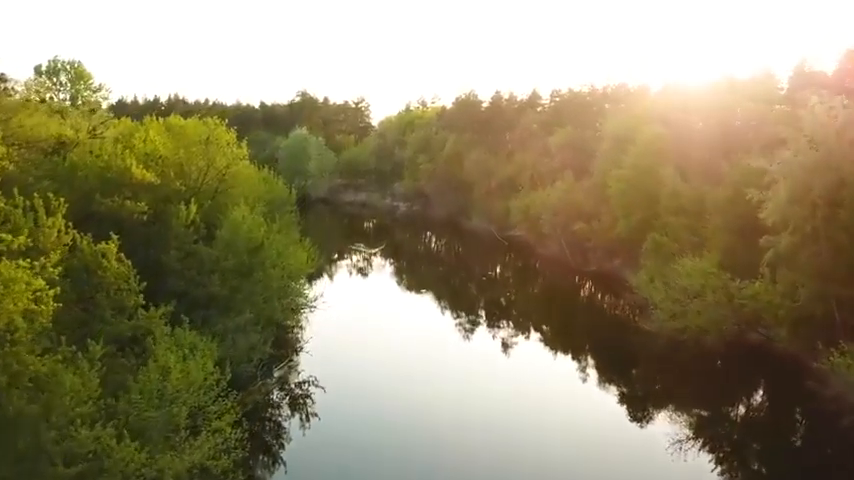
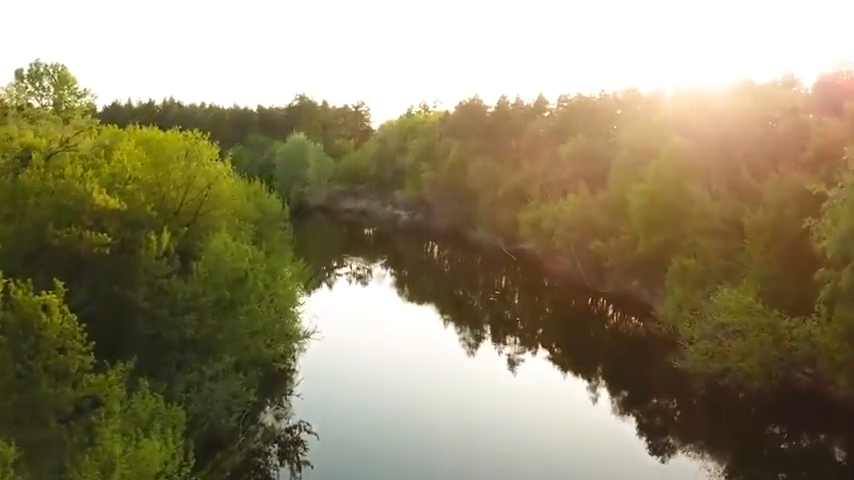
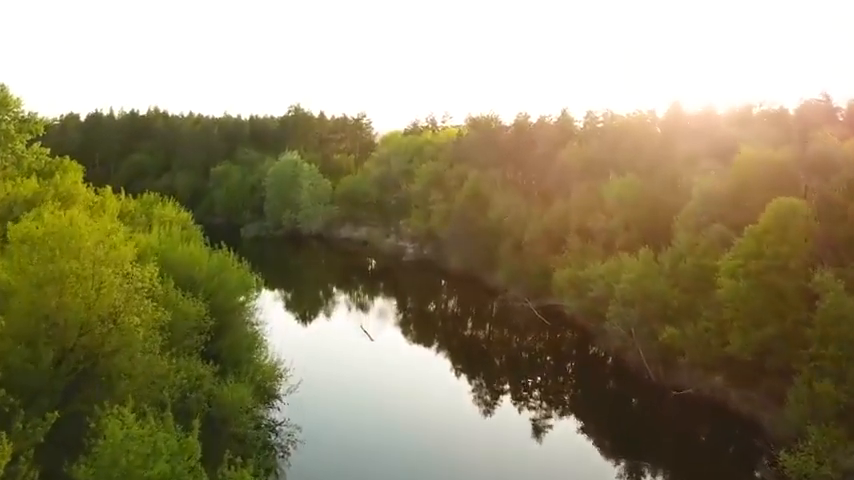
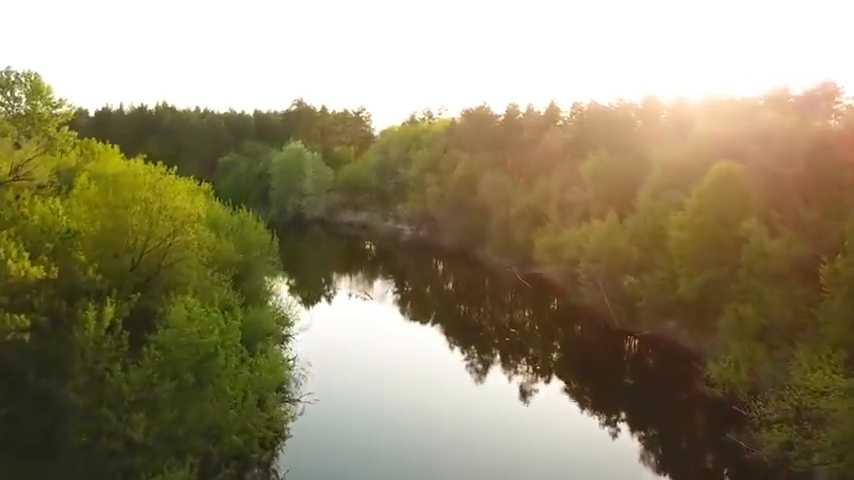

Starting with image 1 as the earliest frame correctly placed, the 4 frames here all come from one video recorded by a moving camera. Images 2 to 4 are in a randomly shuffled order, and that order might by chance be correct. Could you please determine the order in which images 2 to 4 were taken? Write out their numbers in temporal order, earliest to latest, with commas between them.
2, 4, 3
